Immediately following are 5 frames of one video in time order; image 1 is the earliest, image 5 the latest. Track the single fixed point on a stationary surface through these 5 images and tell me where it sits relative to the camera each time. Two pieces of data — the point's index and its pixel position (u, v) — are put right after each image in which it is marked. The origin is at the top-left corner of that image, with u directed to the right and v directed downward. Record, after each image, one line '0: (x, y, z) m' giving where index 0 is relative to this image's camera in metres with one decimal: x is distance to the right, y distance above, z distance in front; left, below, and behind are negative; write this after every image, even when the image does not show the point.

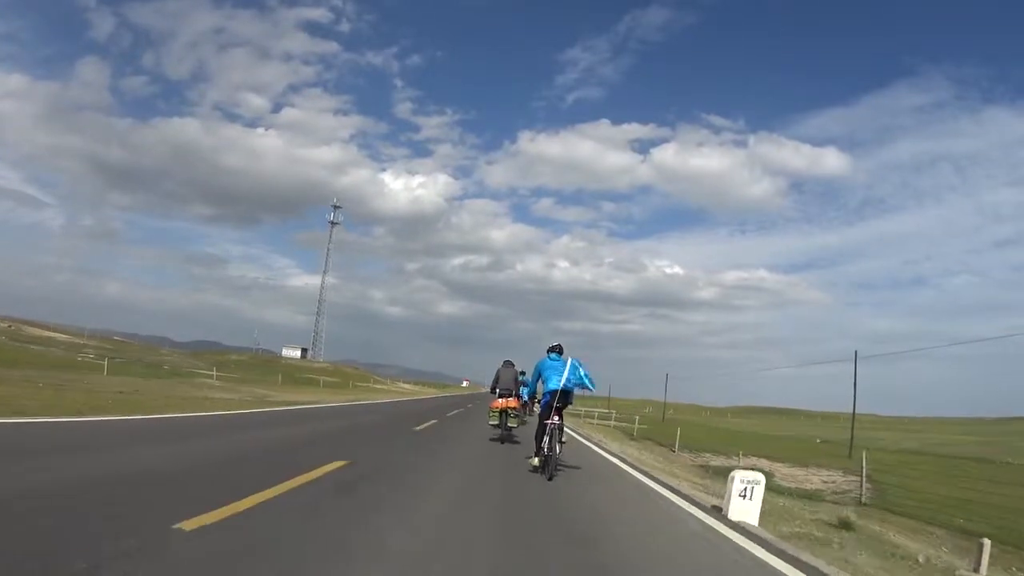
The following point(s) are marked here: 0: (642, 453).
0: (+3.3, -4.0, +19.0) m
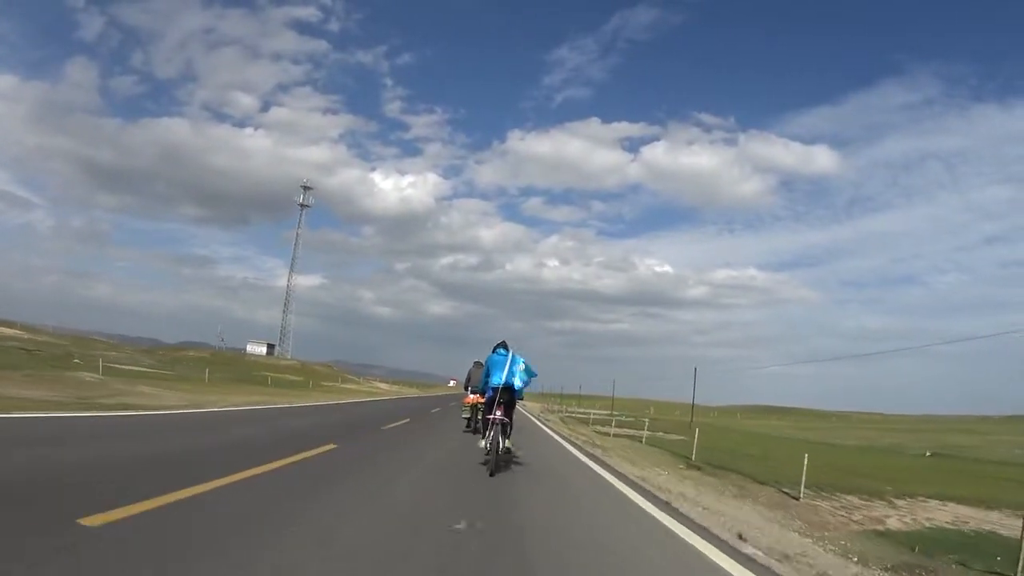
0: (+2.5, -3.8, +18.3) m
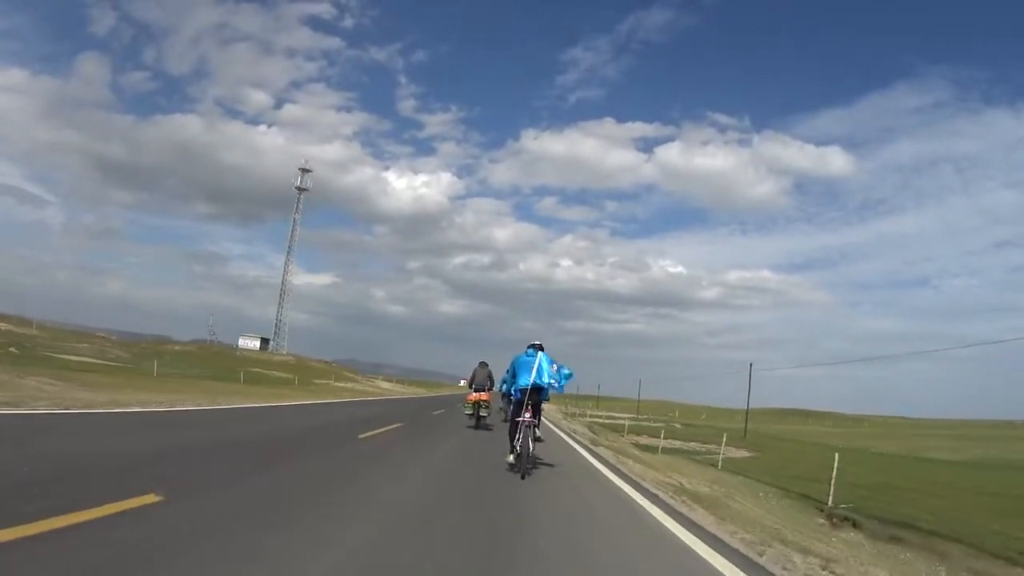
0: (+2.9, -3.5, +16.0) m
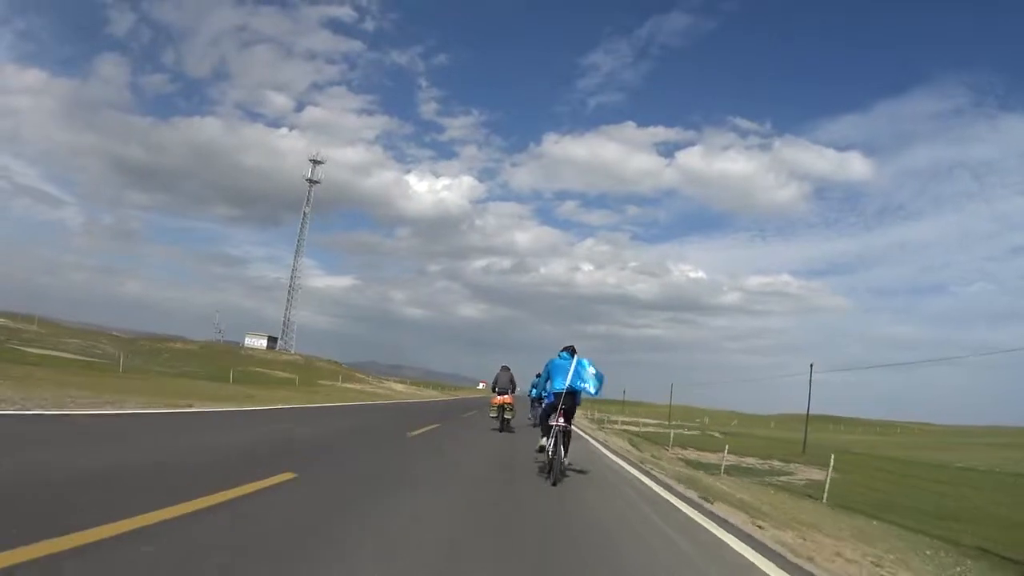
0: (+3.2, -3.4, +14.4) m
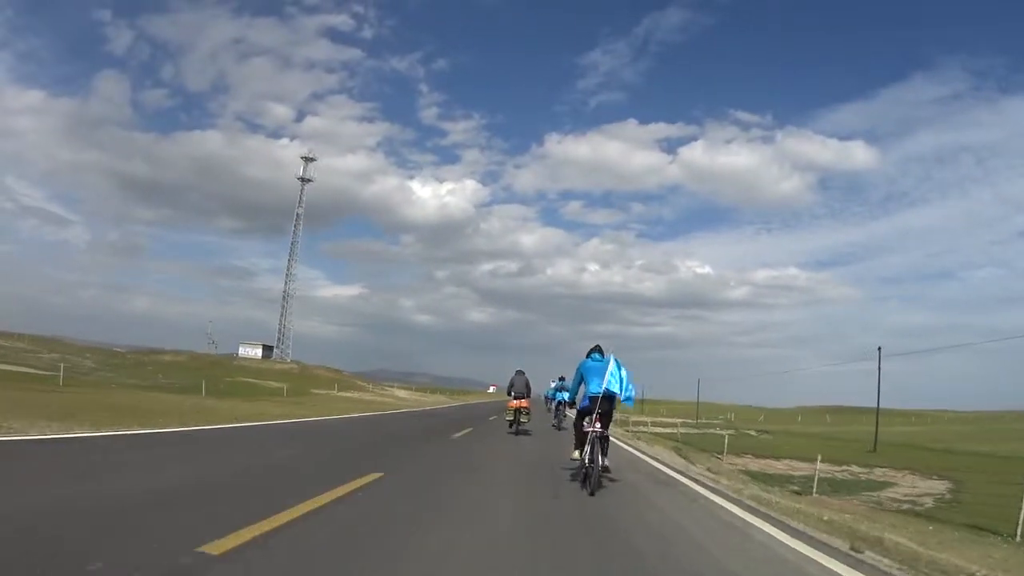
0: (+3.5, -3.1, +12.8) m
